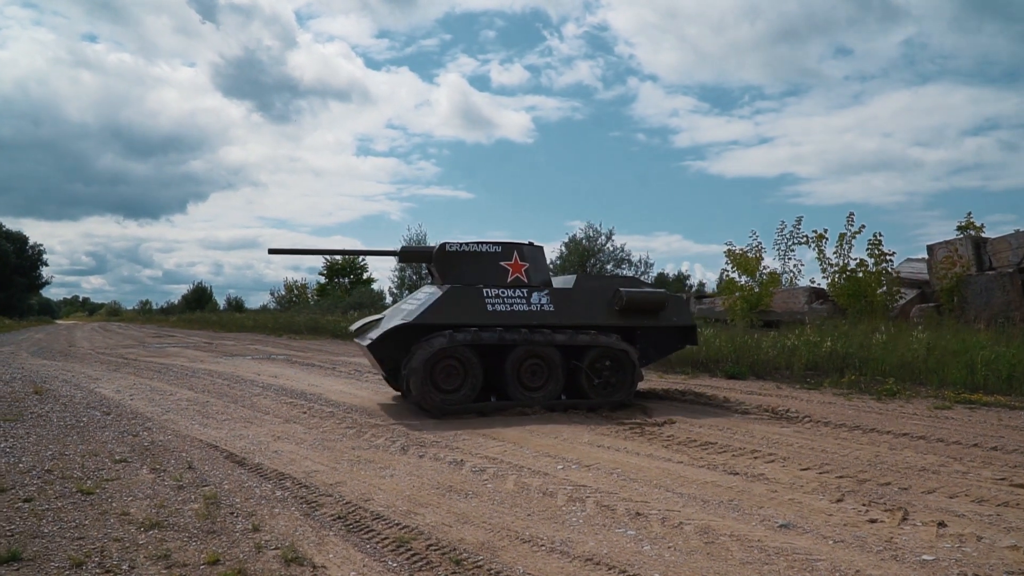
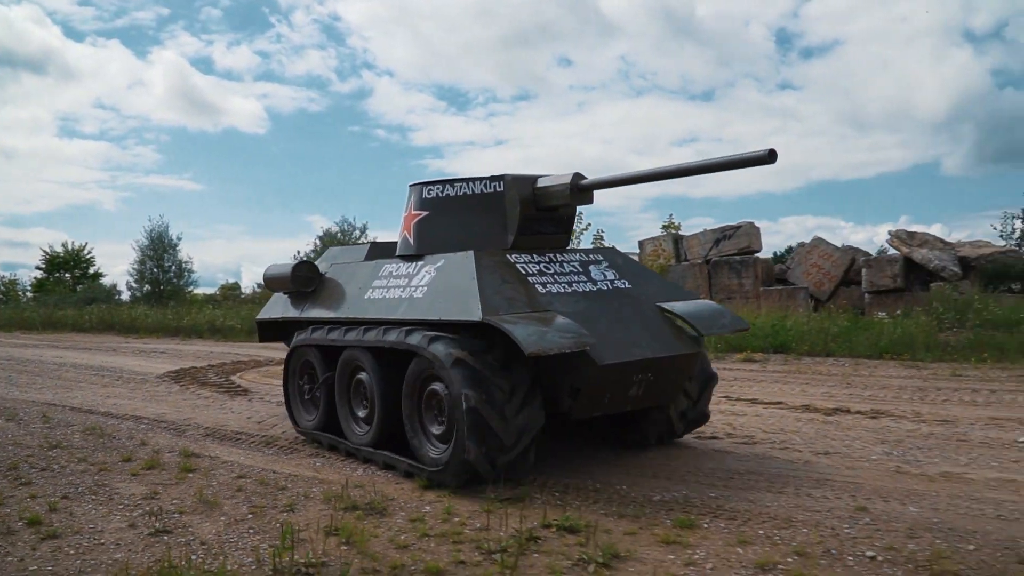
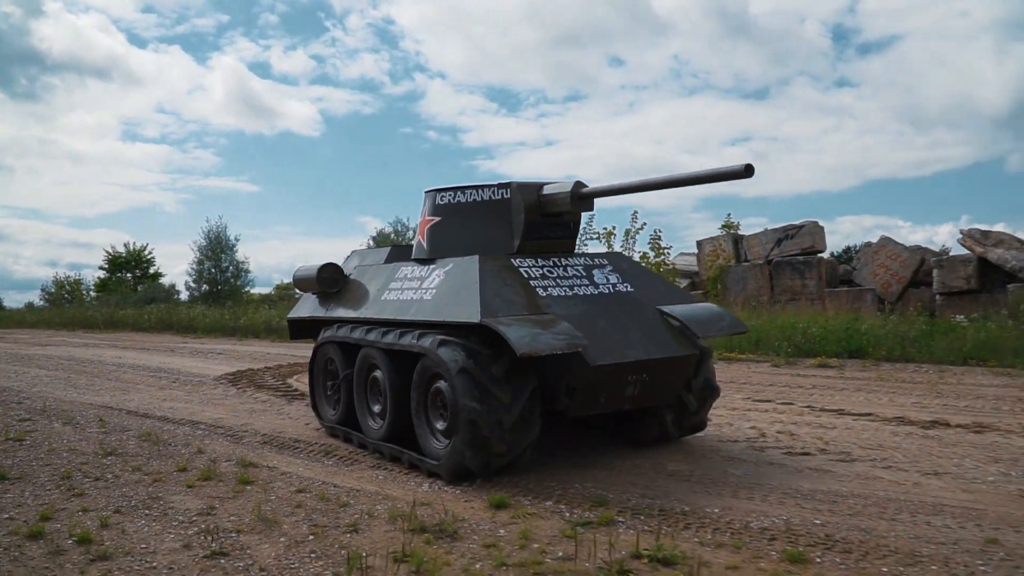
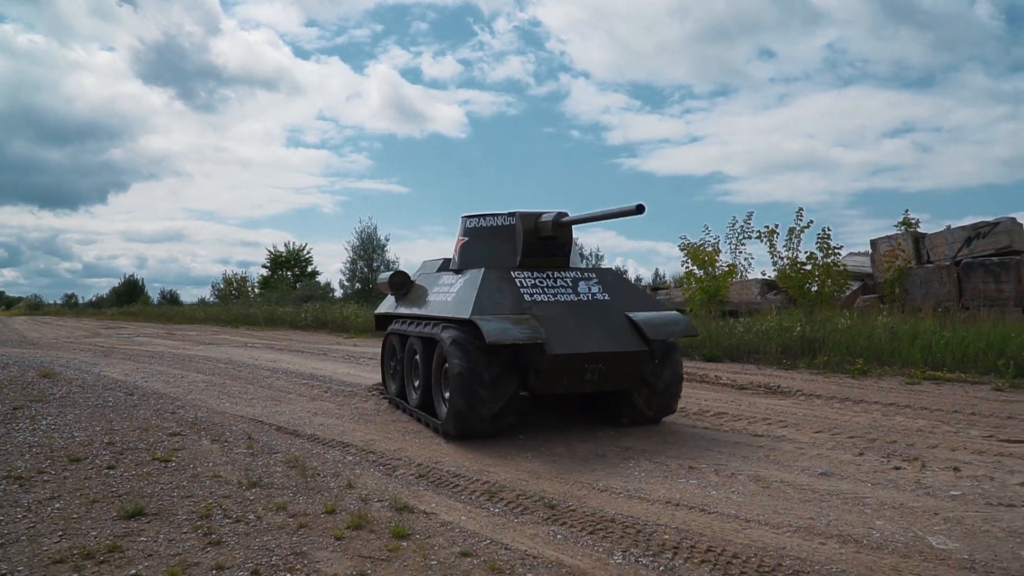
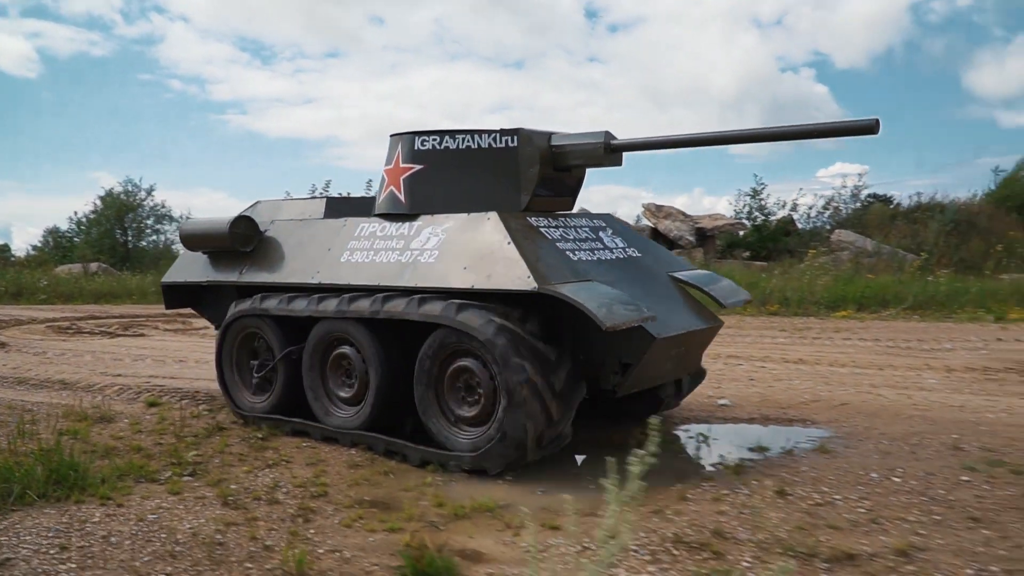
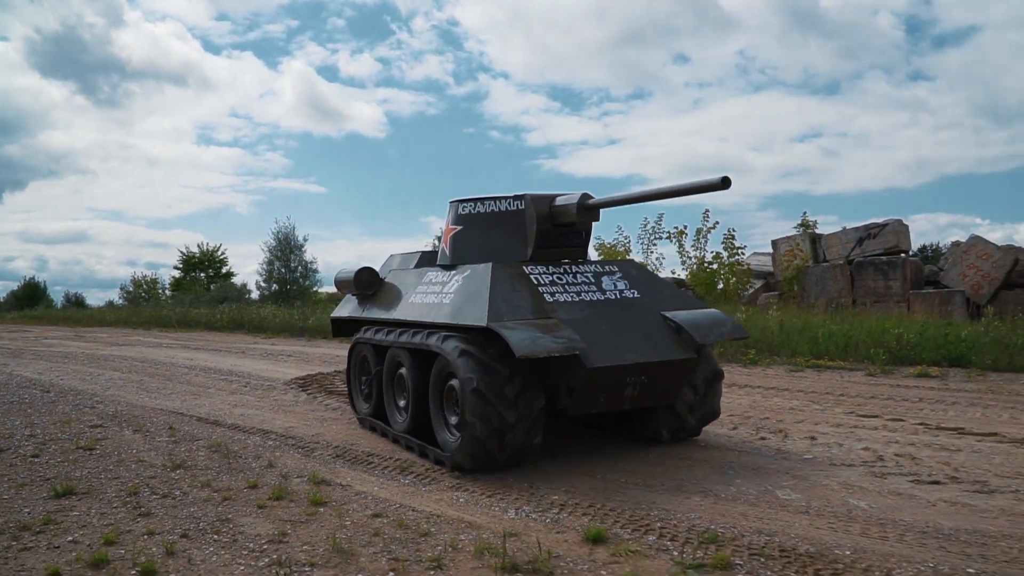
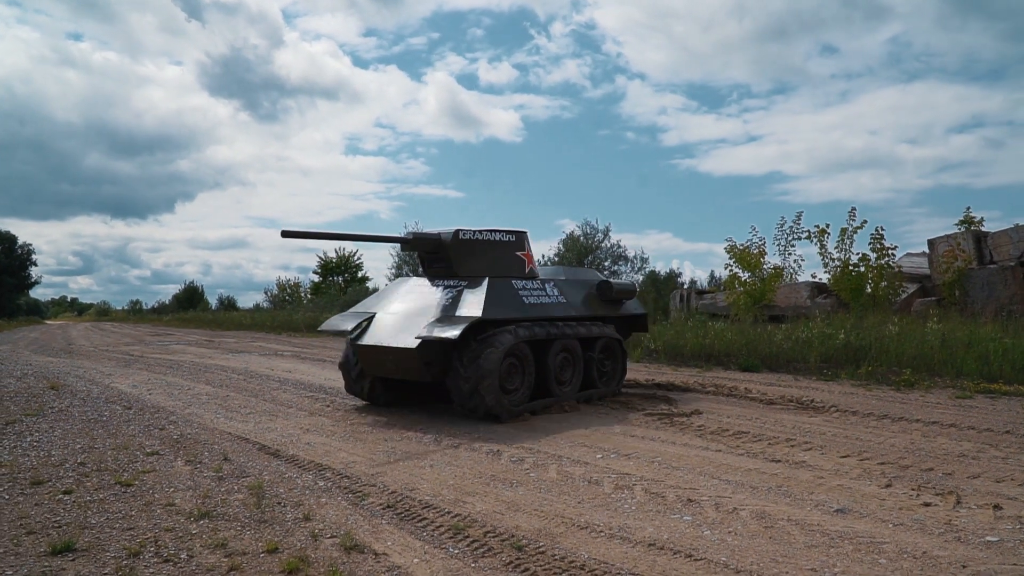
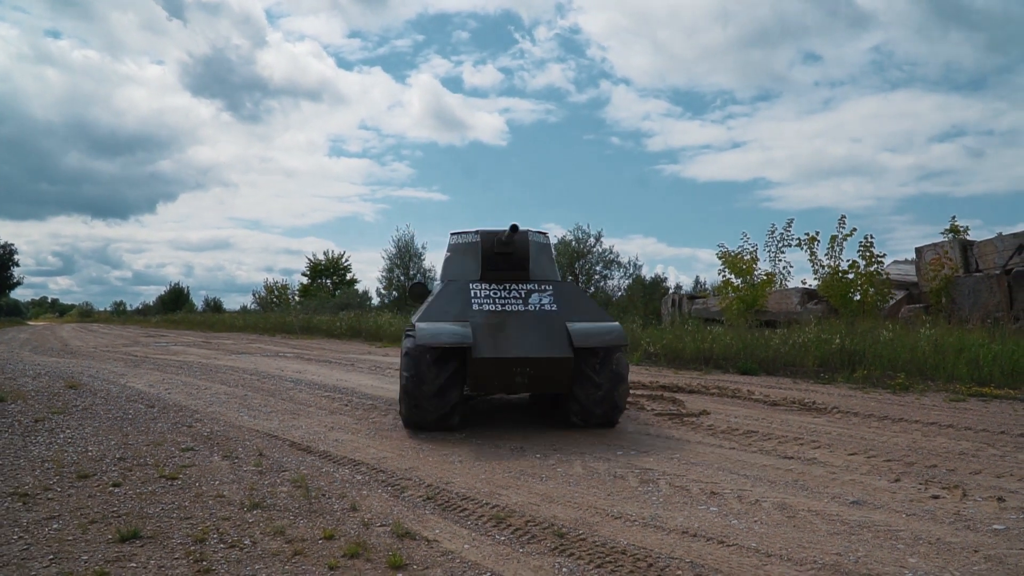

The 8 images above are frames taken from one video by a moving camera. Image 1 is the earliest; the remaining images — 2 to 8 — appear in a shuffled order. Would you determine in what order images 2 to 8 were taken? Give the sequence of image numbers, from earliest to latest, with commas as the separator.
7, 8, 4, 6, 3, 2, 5
